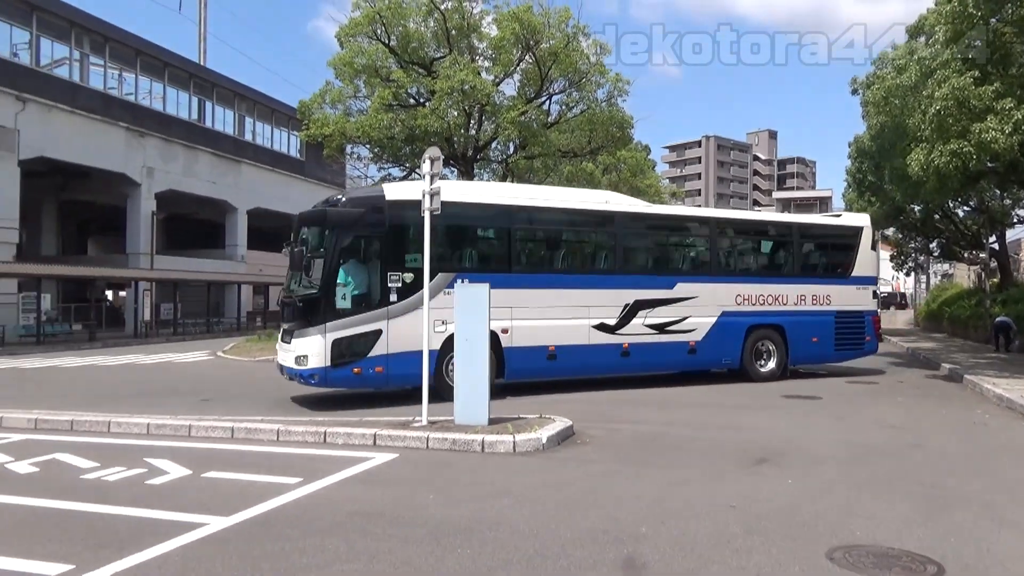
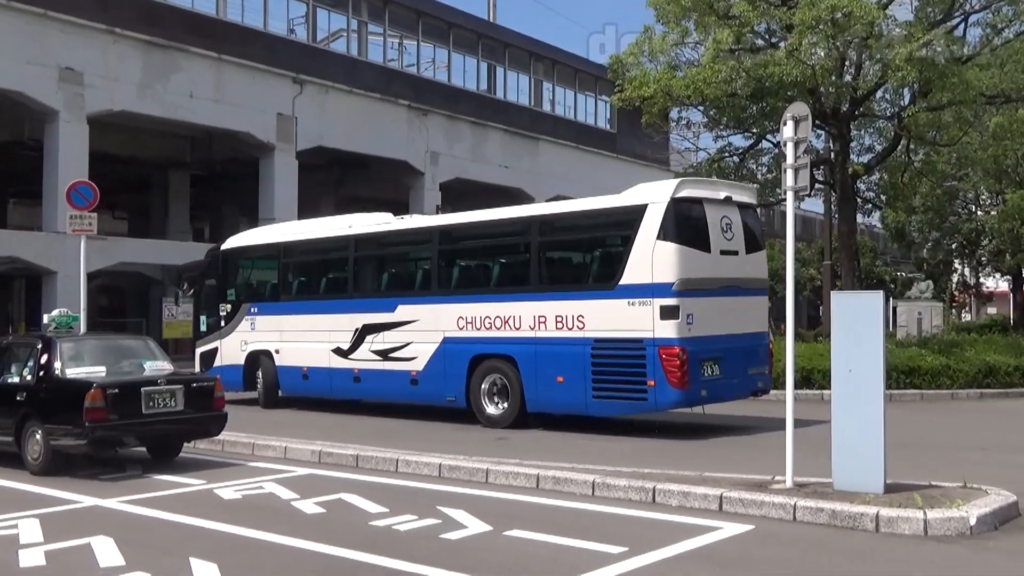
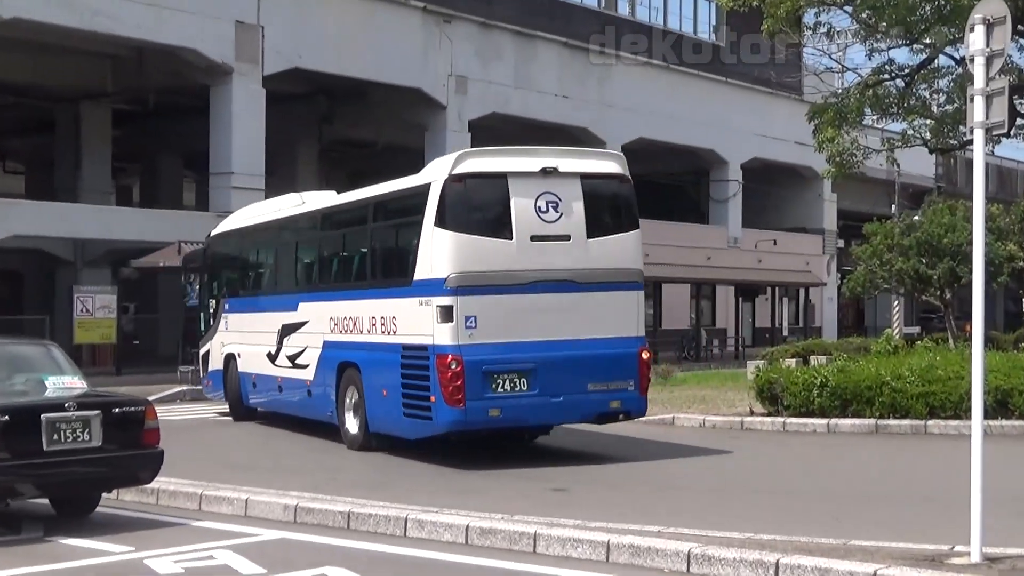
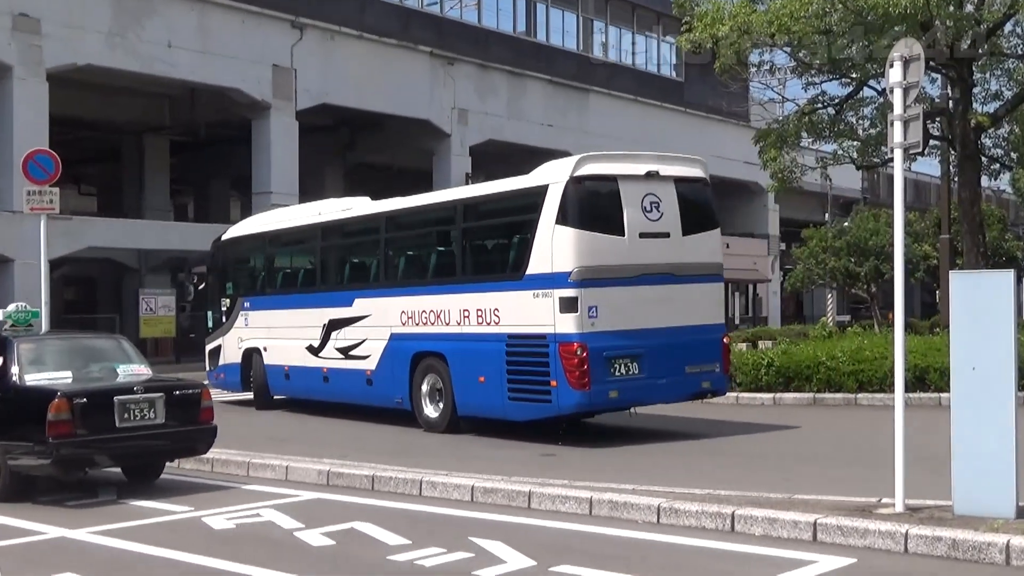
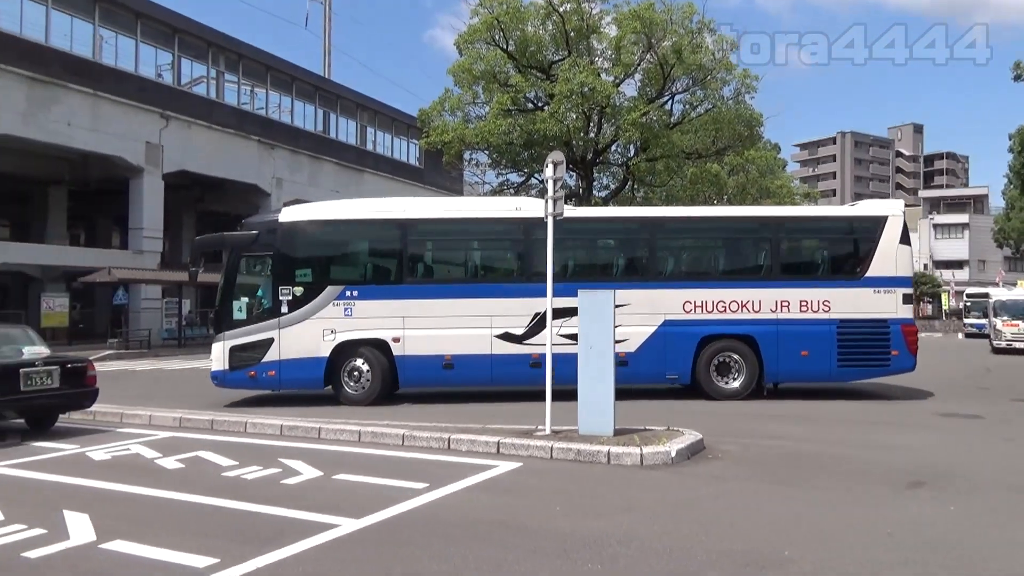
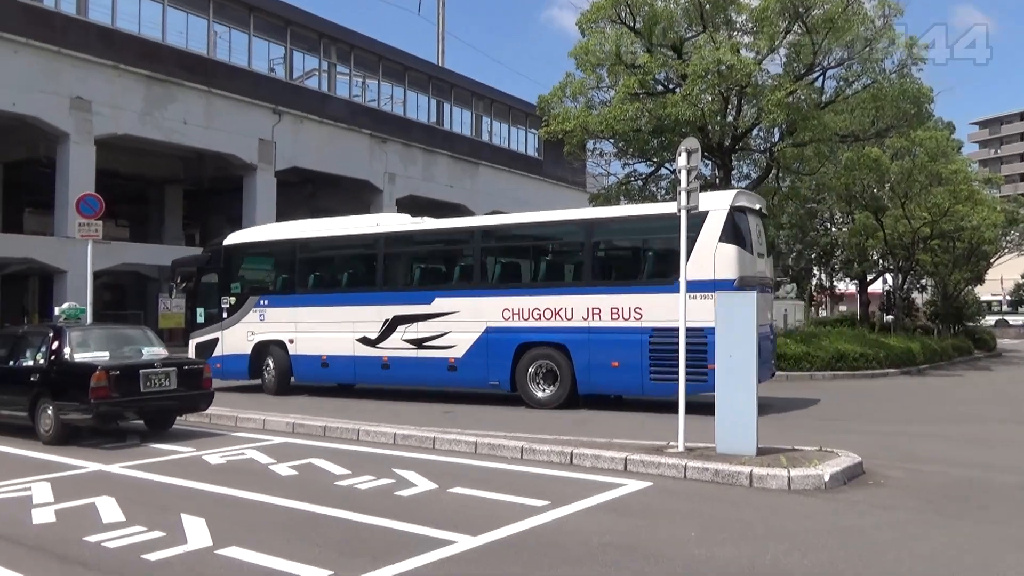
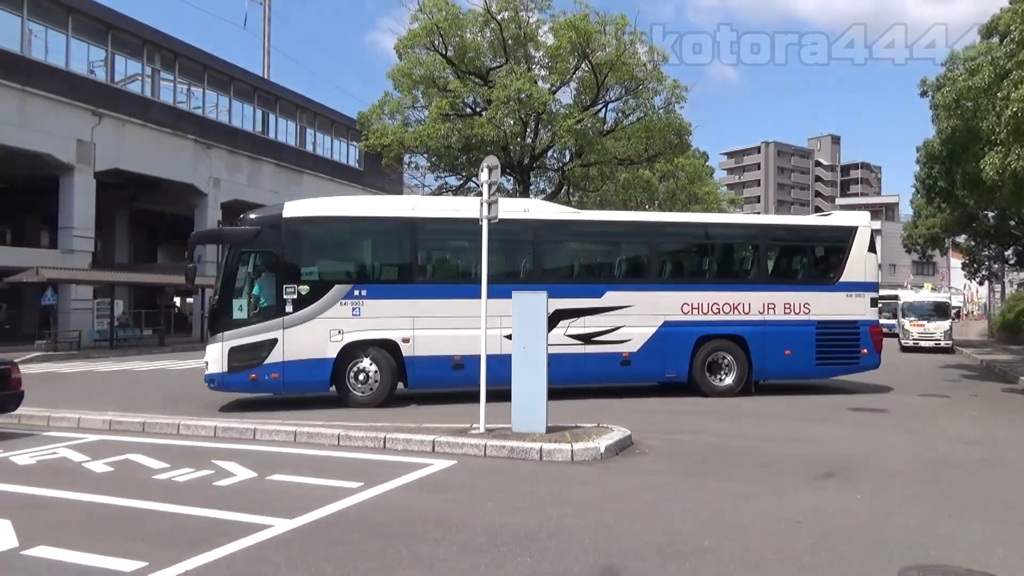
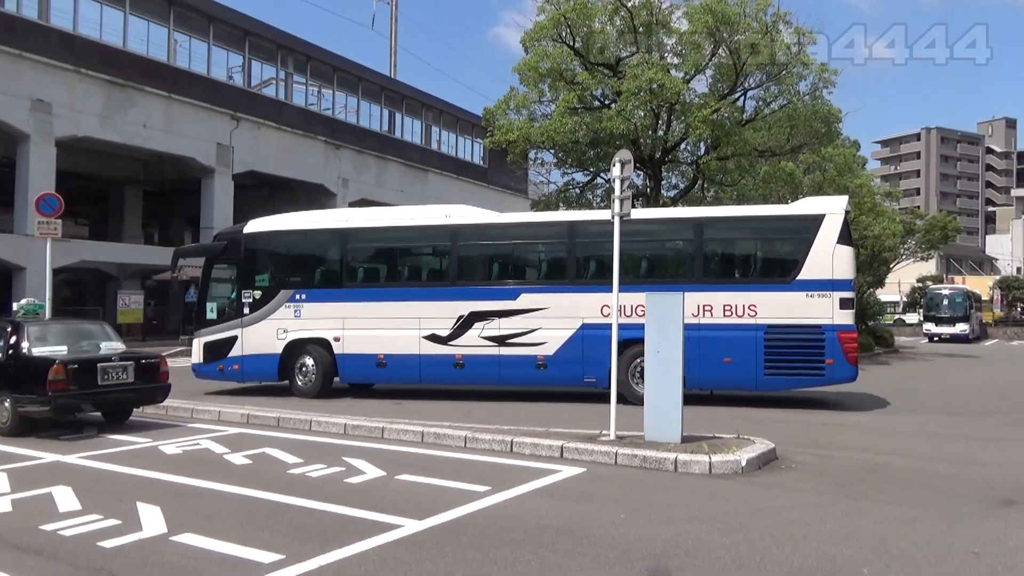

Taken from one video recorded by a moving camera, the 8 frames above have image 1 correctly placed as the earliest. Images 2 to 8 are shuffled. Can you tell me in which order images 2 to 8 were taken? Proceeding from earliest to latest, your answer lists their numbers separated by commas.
7, 5, 8, 6, 2, 4, 3
